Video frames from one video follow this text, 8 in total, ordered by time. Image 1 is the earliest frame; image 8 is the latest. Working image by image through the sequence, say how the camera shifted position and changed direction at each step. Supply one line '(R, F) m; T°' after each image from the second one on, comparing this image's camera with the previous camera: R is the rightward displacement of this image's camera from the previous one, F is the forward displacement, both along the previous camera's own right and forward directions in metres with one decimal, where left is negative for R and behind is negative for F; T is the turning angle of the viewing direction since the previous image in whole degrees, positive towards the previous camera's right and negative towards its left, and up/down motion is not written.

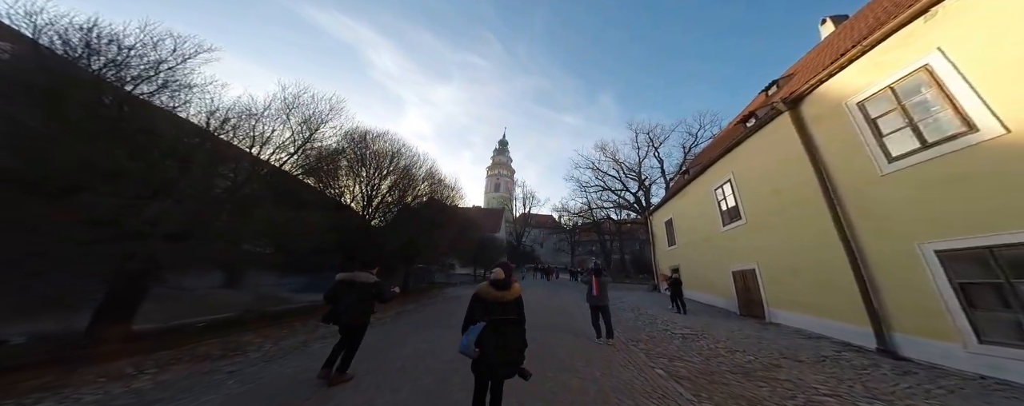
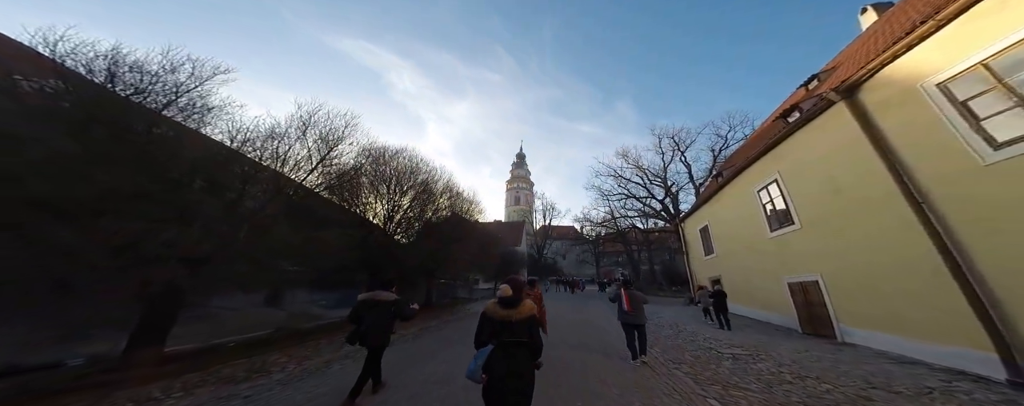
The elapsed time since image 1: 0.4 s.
(-0.1, +0.4) m; -4°
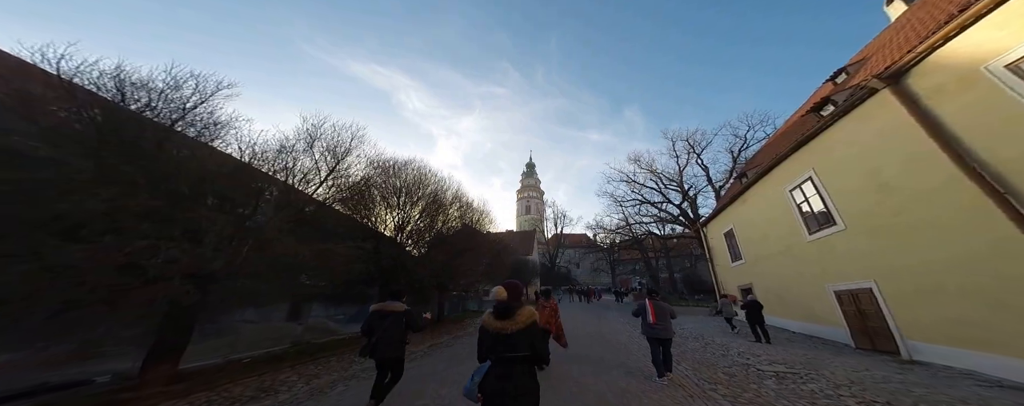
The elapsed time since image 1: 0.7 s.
(-0.1, +0.4) m; -2°
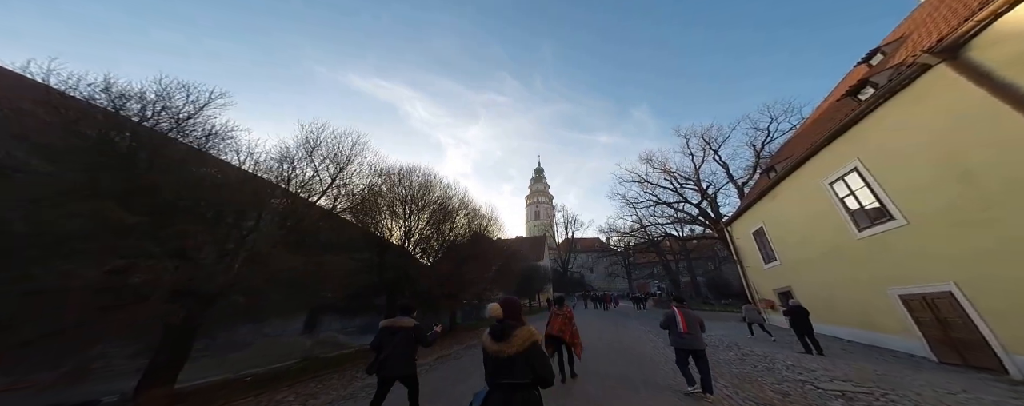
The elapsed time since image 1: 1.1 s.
(-0.1, +0.6) m; -2°
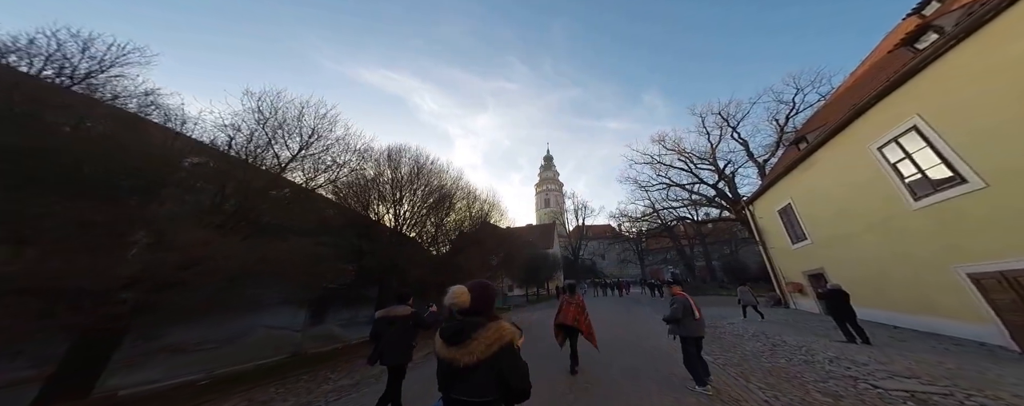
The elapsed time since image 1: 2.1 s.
(+0.4, +0.9) m; -2°
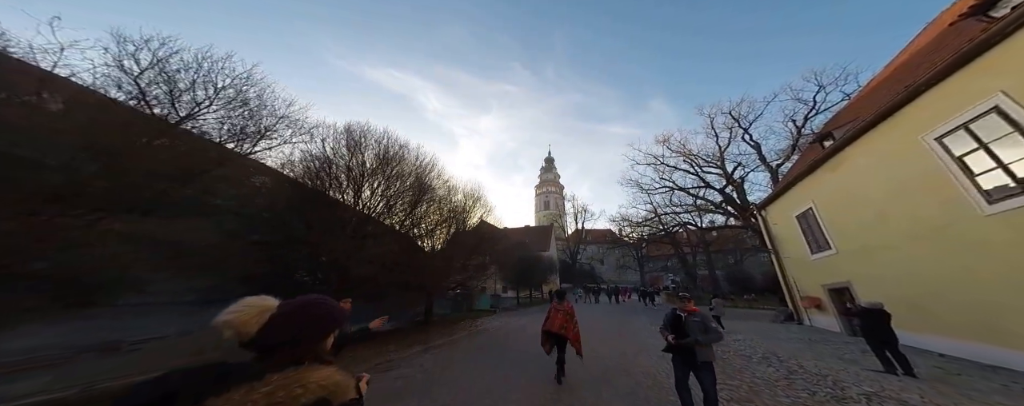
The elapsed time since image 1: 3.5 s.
(+0.9, +1.3) m; -1°
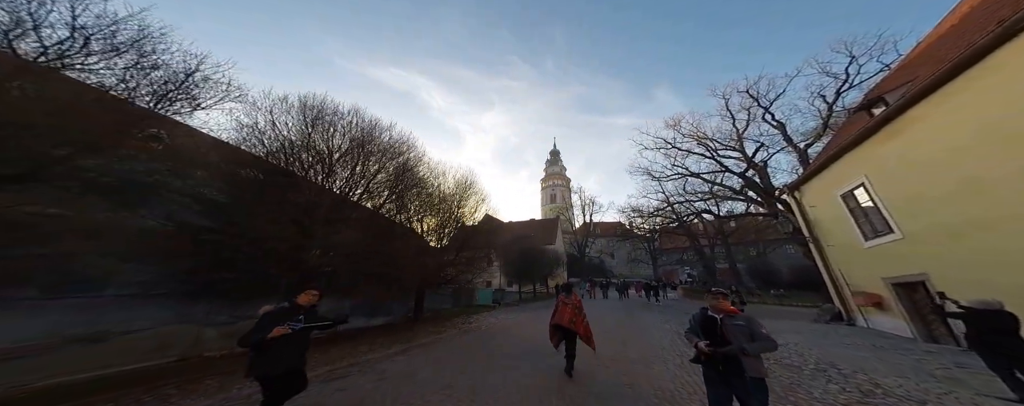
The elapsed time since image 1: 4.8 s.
(+0.6, +1.6) m; -2°
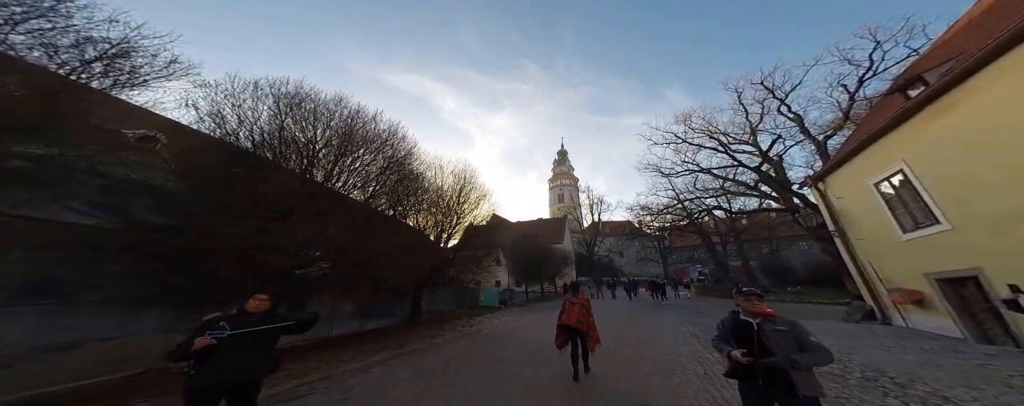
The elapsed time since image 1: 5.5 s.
(0.0, +0.6) m; -1°
